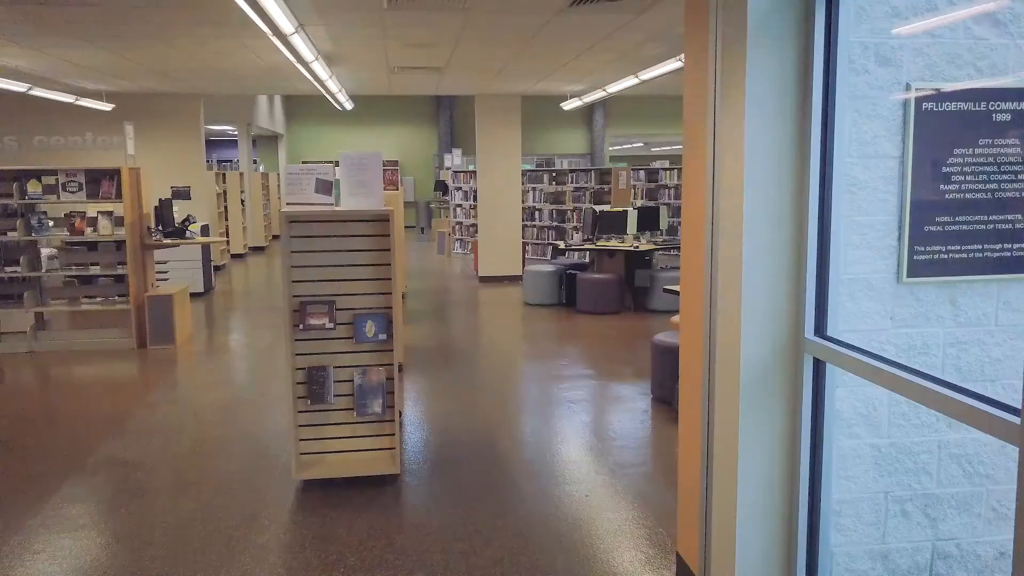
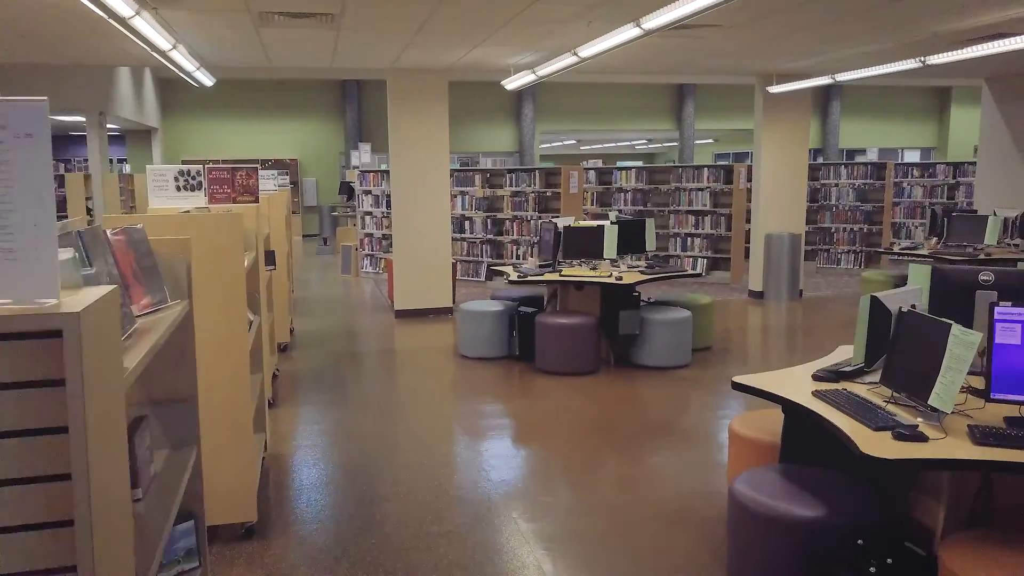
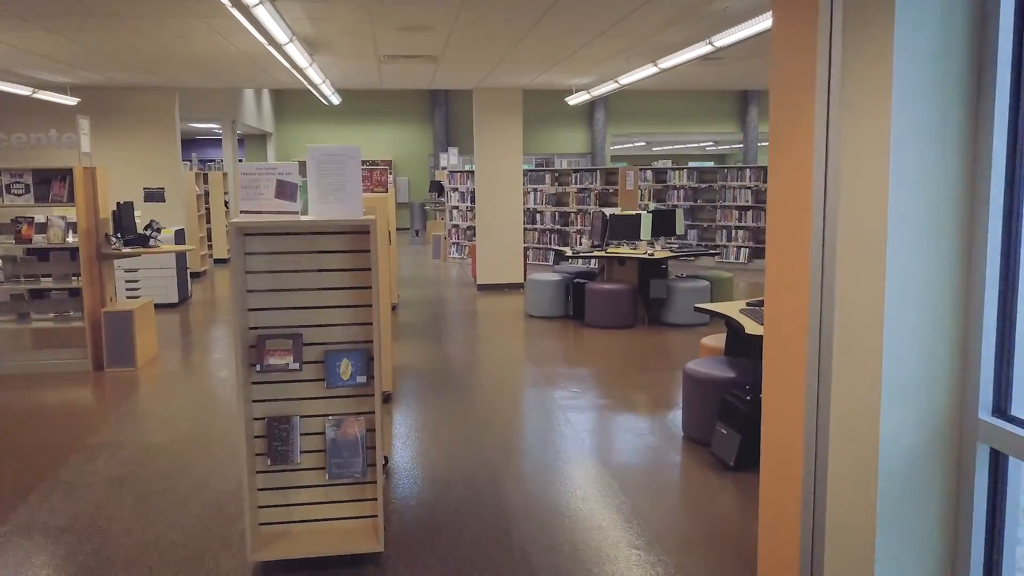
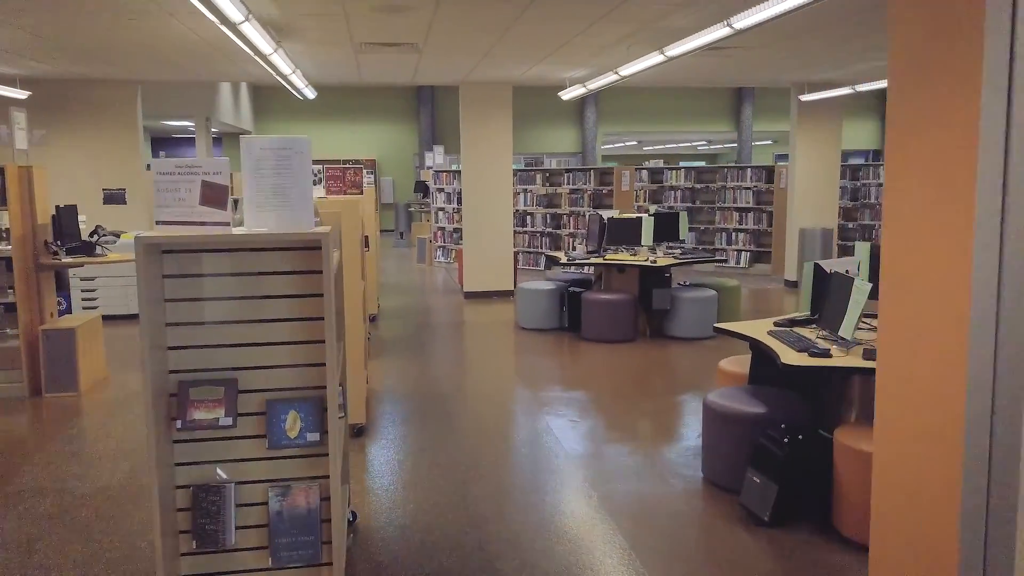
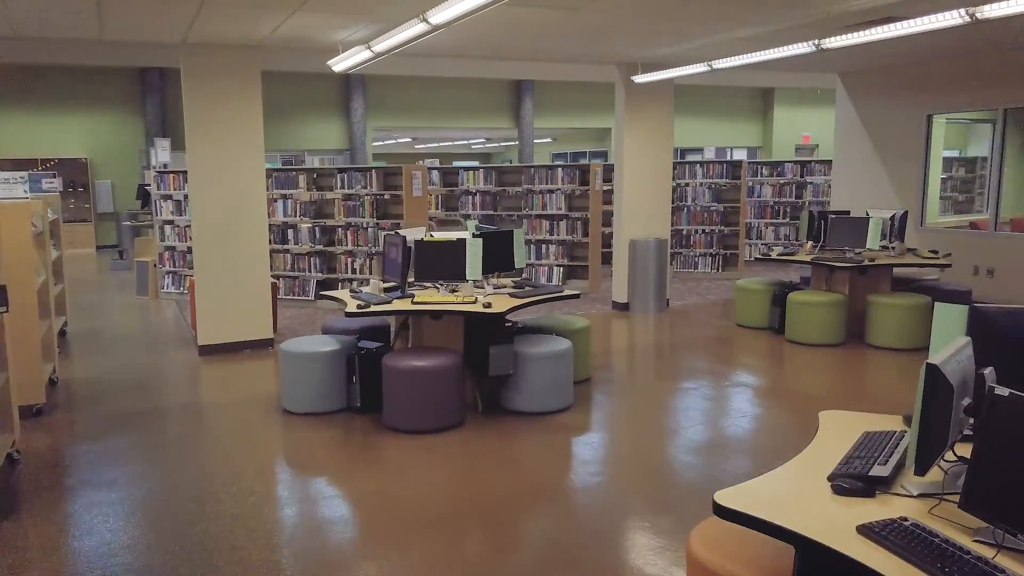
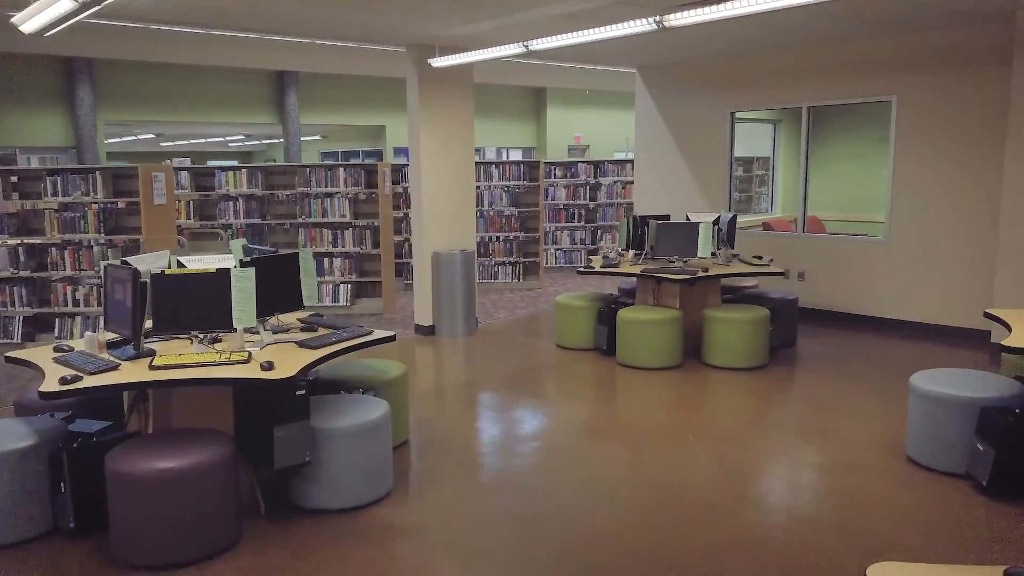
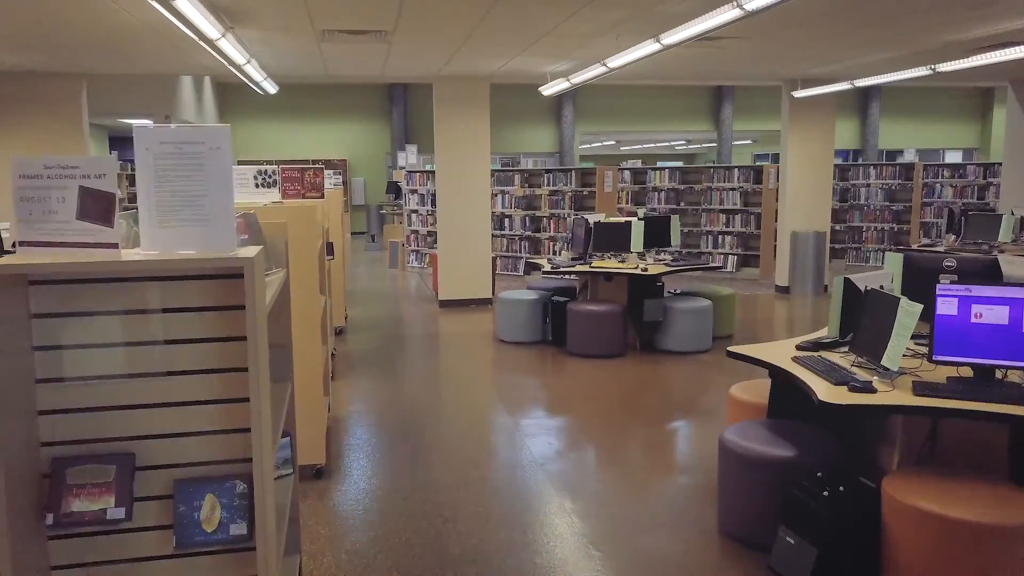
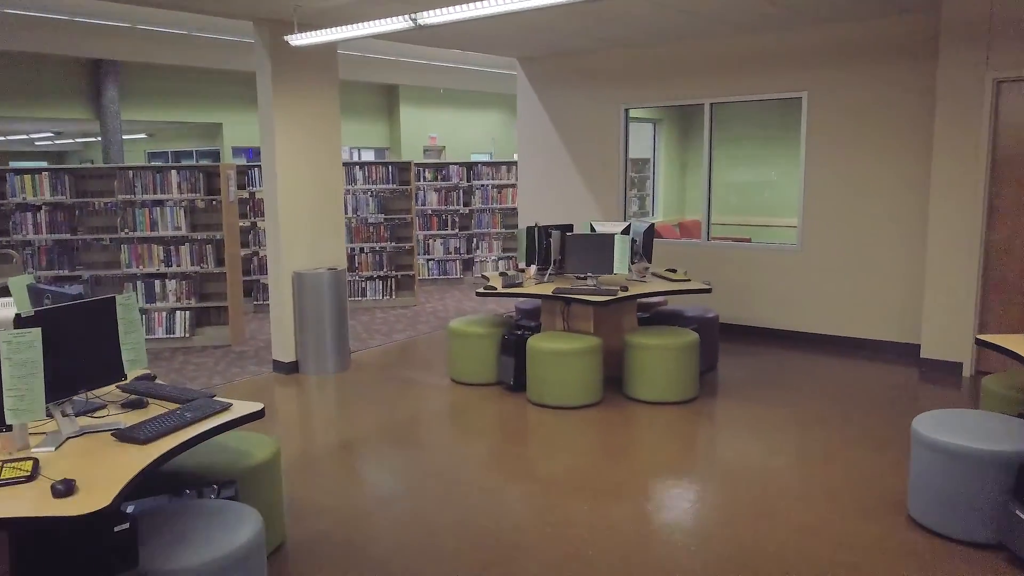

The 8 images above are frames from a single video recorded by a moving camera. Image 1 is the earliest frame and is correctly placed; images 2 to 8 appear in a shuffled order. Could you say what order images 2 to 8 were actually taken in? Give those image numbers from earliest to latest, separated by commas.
3, 4, 7, 2, 5, 6, 8
